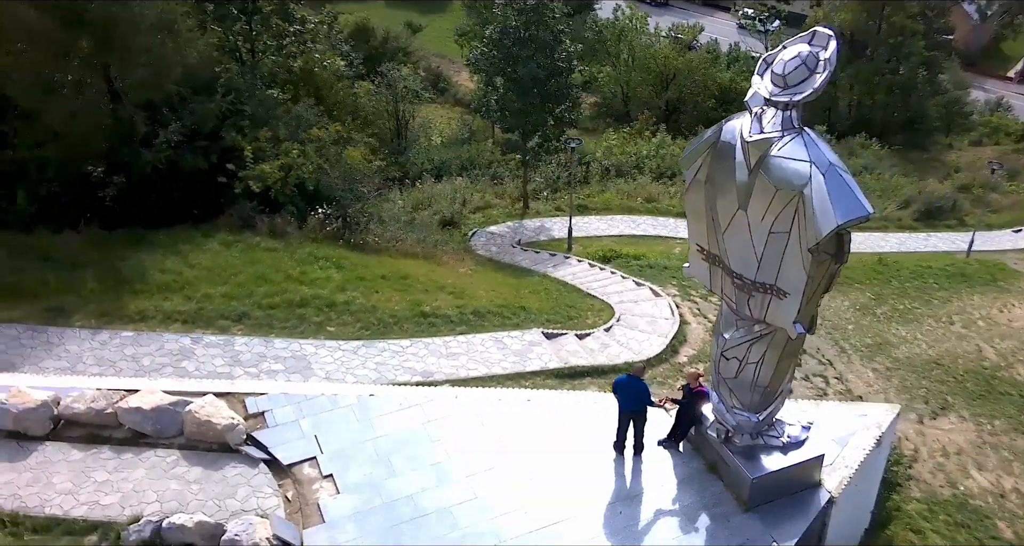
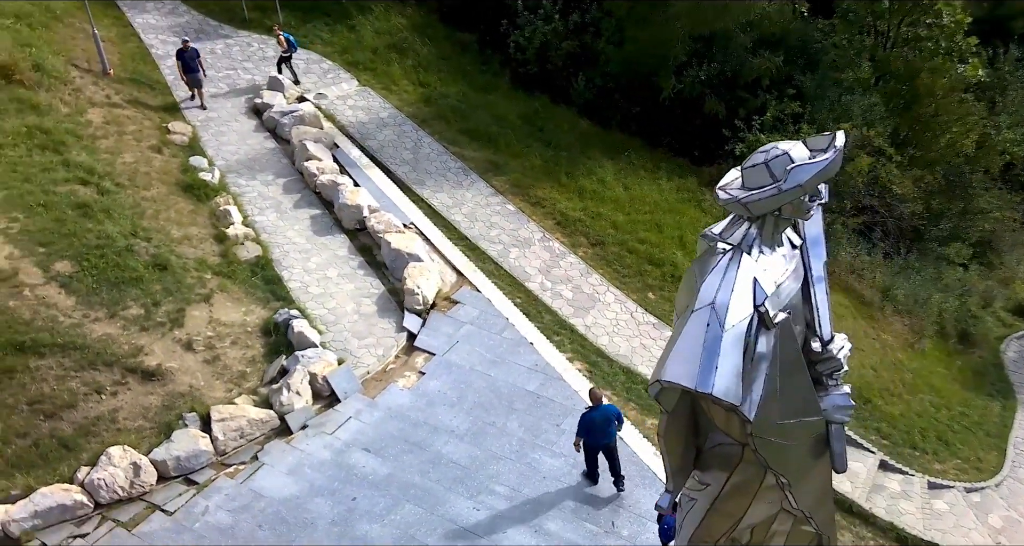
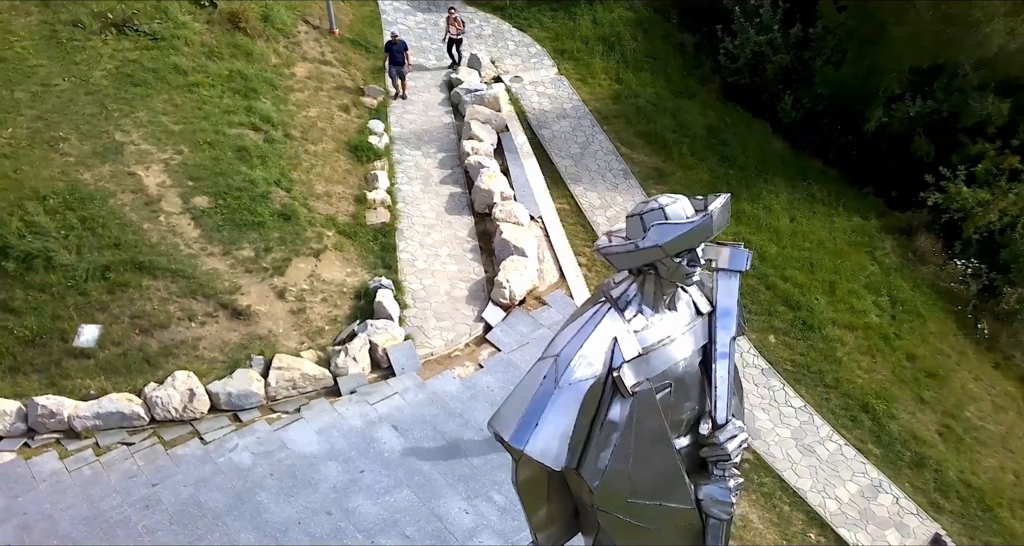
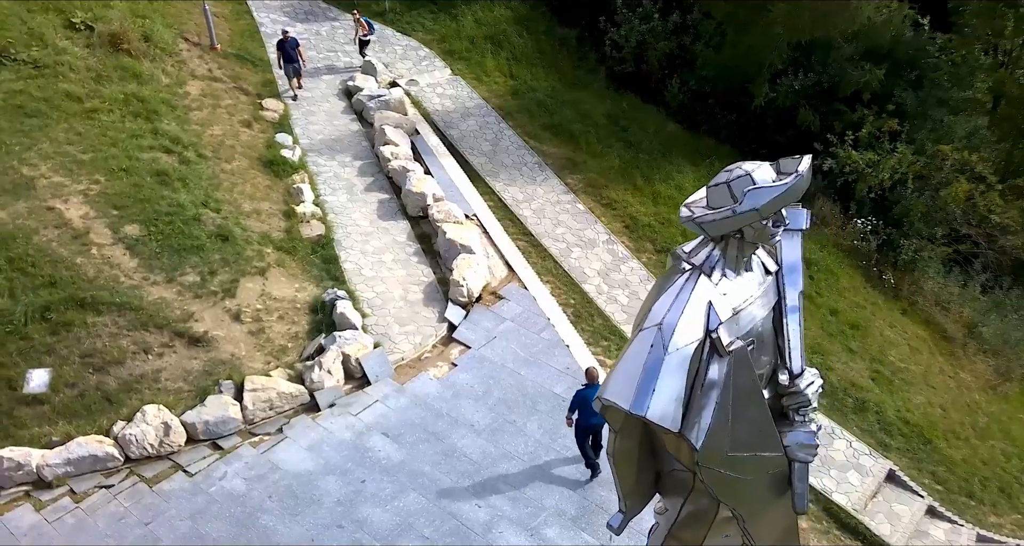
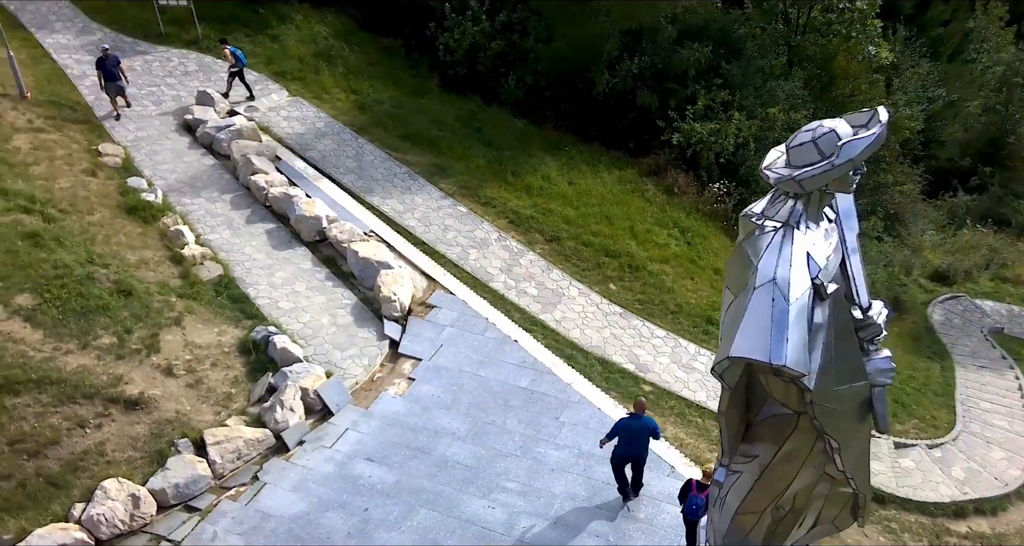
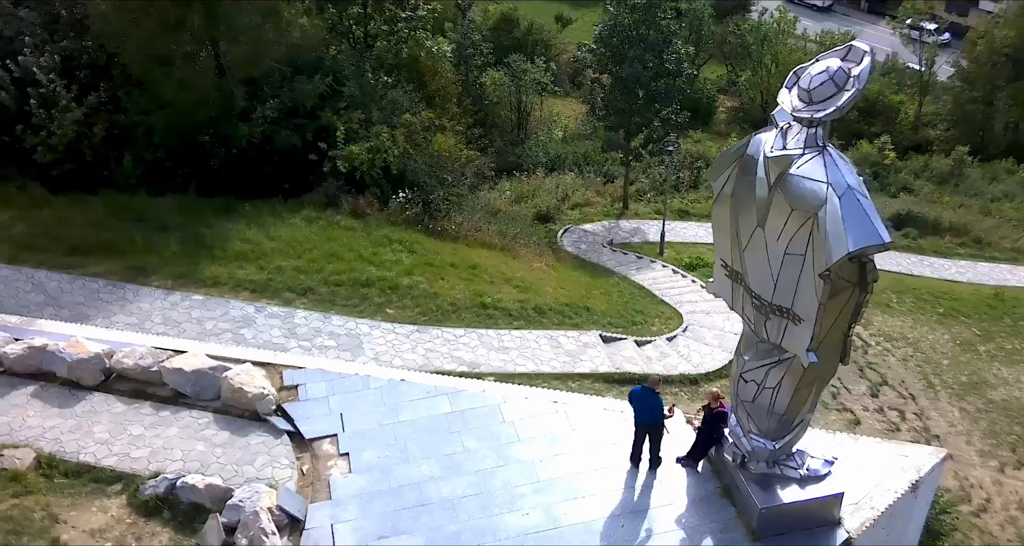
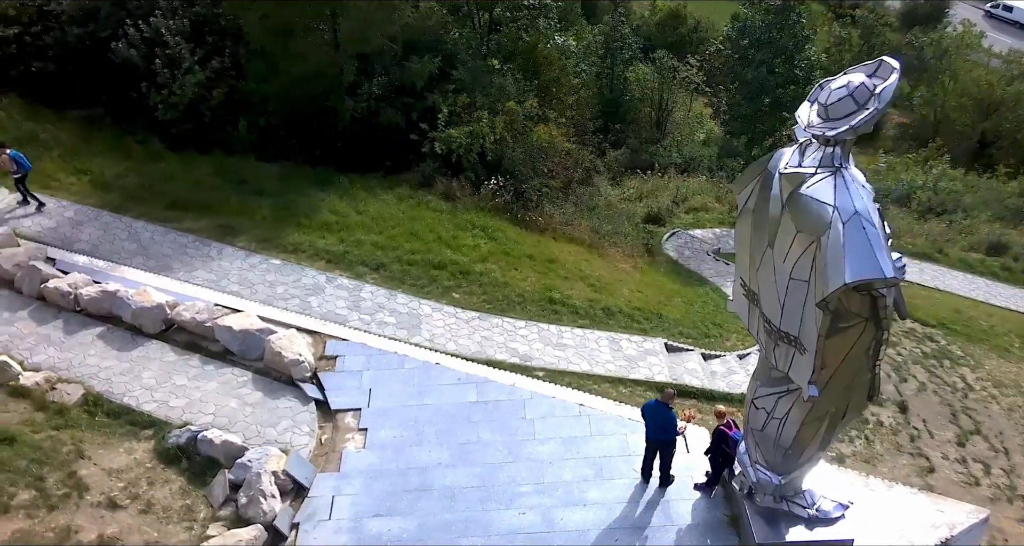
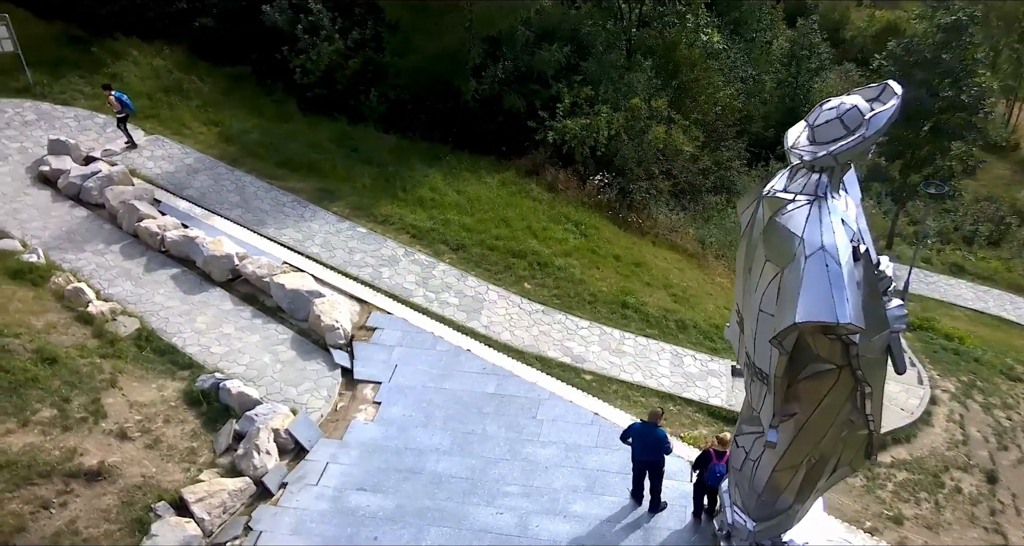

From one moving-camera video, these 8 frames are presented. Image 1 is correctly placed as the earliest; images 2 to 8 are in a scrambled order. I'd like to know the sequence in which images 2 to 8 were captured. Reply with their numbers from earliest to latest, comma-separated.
6, 7, 8, 5, 2, 4, 3
